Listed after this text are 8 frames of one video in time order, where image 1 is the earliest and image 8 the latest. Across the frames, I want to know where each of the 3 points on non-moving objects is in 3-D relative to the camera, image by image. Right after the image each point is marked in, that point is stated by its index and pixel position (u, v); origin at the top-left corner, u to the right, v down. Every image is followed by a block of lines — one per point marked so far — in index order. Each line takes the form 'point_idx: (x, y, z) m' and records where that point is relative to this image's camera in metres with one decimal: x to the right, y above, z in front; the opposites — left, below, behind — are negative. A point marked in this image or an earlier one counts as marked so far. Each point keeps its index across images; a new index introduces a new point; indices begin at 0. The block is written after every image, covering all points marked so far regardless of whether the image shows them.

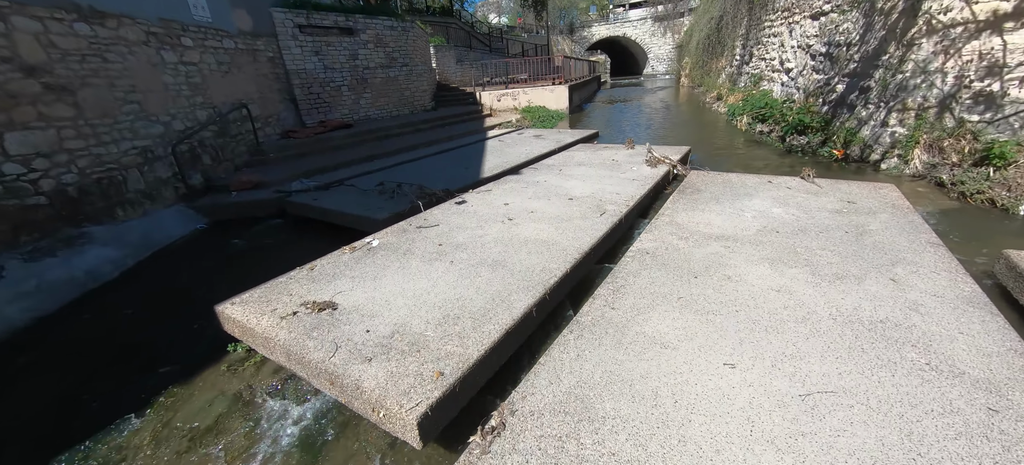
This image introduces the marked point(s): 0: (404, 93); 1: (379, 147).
0: (-3.2, +4.1, +10.1) m
1: (-2.8, +1.8, +7.4) m
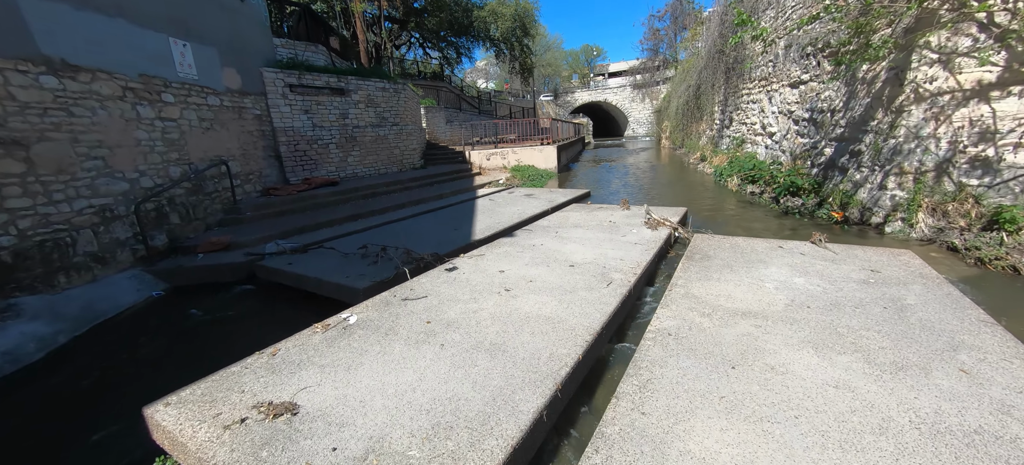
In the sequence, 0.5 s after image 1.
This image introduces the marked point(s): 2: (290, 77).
0: (-3.5, +2.4, +10.1) m
1: (-3.0, +0.5, +7.1) m
2: (-5.0, +3.5, +7.8) m
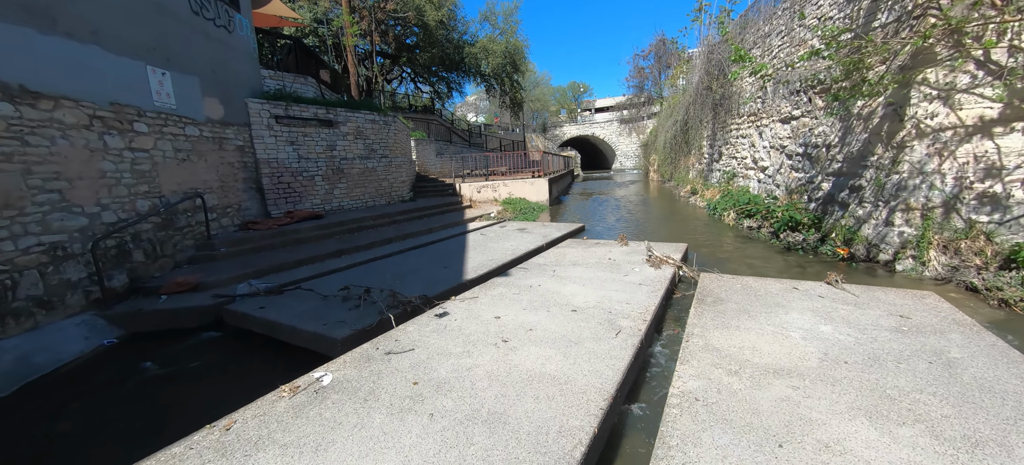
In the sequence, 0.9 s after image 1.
0: (-3.8, +1.4, +9.9) m
1: (-3.2, -0.2, +6.7) m
2: (-5.2, +2.7, +7.6) m
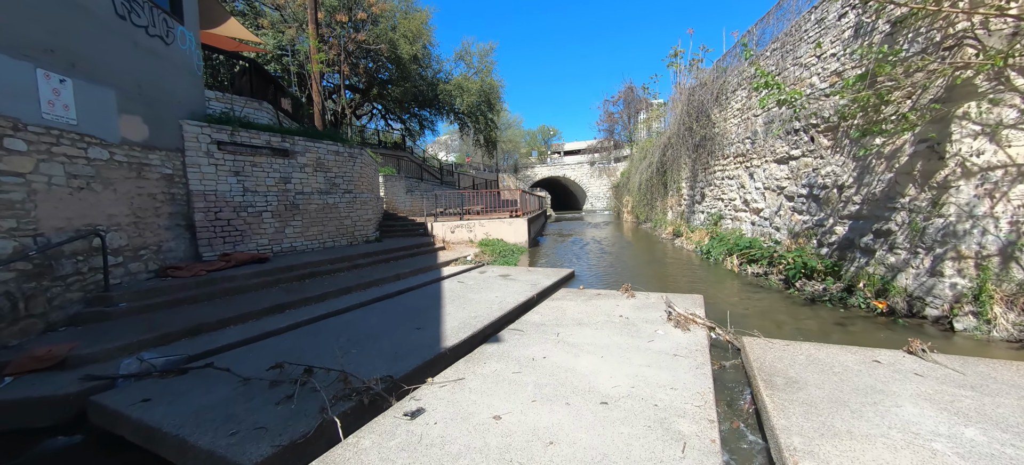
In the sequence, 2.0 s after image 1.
0: (-4.3, +0.3, +8.8) m
1: (-3.4, -0.9, +5.5) m
2: (-5.5, +1.9, +6.5) m
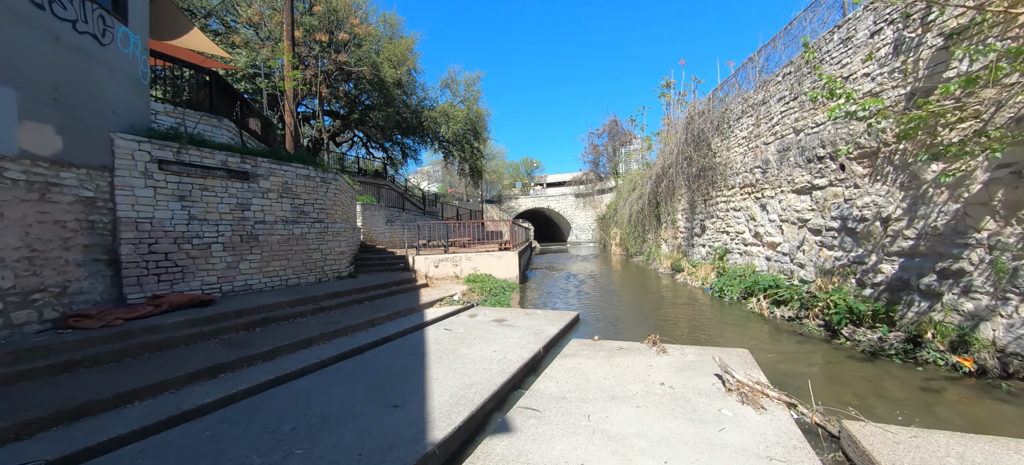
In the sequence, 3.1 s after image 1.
0: (-4.5, -0.5, +7.7) m
1: (-3.4, -1.4, +4.3) m
2: (-5.6, +1.3, +5.5) m
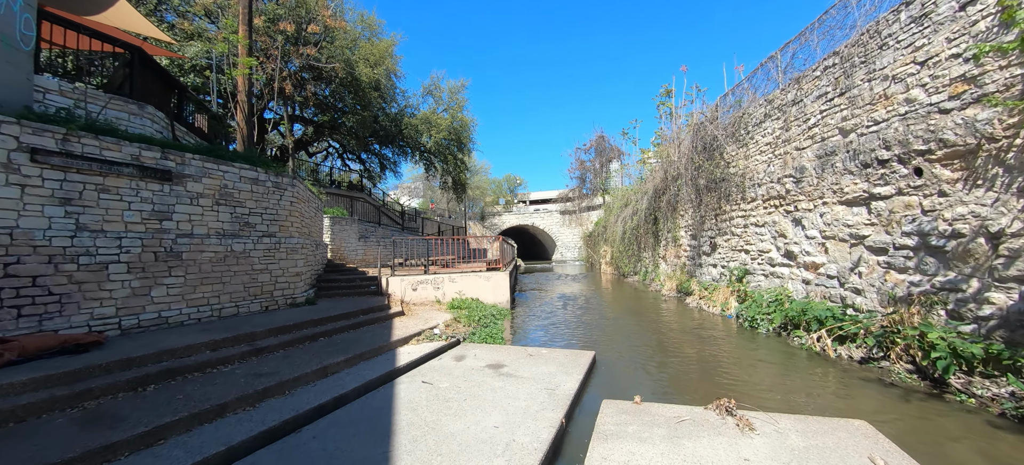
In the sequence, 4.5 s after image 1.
0: (-4.6, -0.8, +6.2) m
1: (-3.4, -1.5, +2.9) m
2: (-5.5, +1.1, +4.0) m
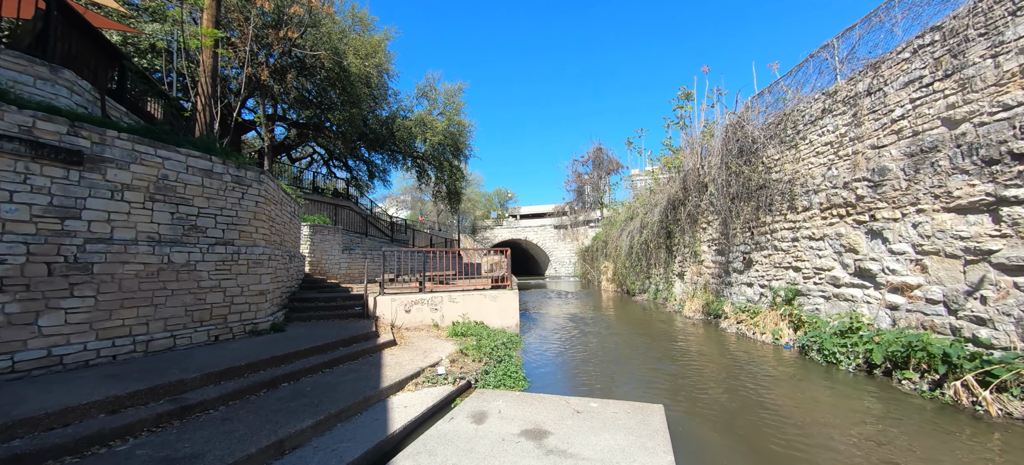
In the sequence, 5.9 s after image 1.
0: (-4.2, -0.9, +4.8) m
1: (-2.9, -1.5, +1.5) m
2: (-5.1, +1.1, +2.7) m
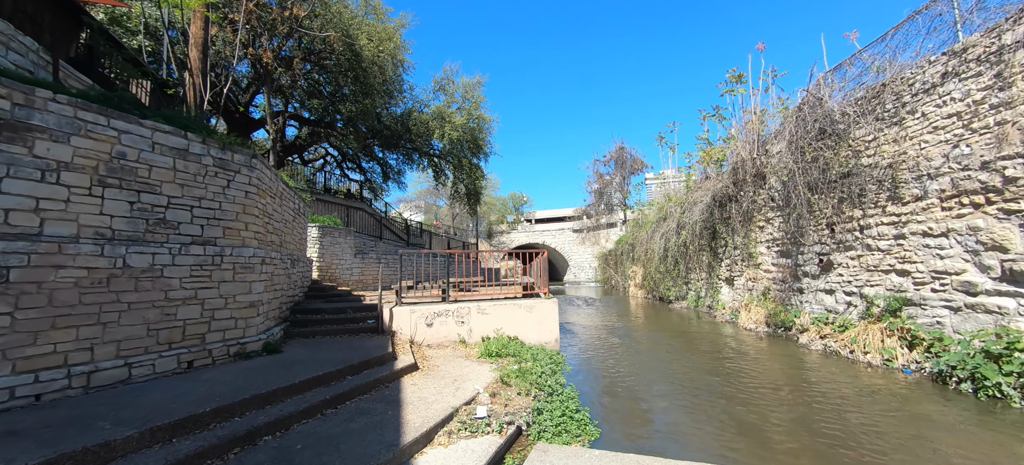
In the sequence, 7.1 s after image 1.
0: (-3.7, -0.9, +3.8) m
1: (-2.4, -1.4, +0.5) m
2: (-4.6, +1.2, +1.8) m
